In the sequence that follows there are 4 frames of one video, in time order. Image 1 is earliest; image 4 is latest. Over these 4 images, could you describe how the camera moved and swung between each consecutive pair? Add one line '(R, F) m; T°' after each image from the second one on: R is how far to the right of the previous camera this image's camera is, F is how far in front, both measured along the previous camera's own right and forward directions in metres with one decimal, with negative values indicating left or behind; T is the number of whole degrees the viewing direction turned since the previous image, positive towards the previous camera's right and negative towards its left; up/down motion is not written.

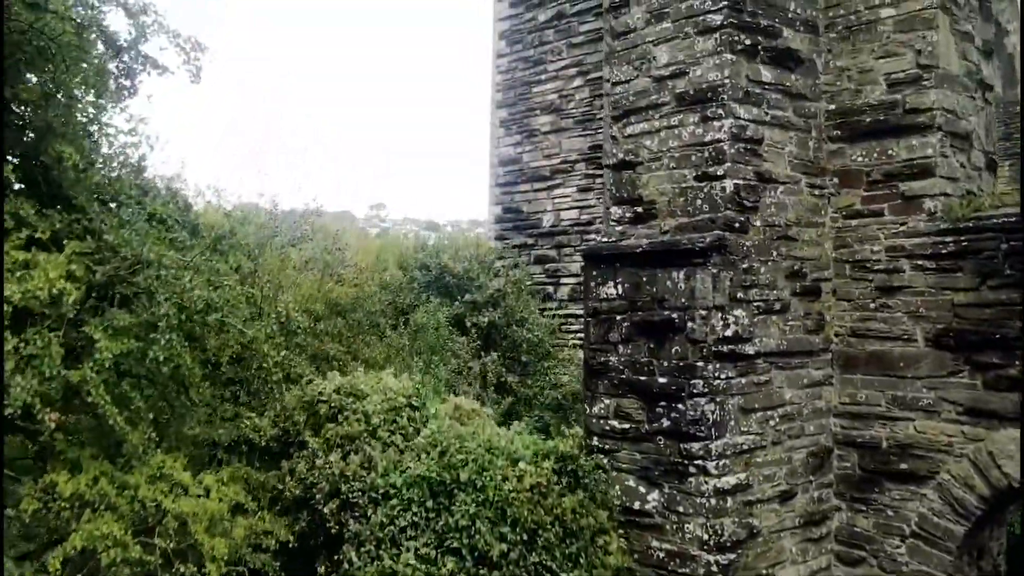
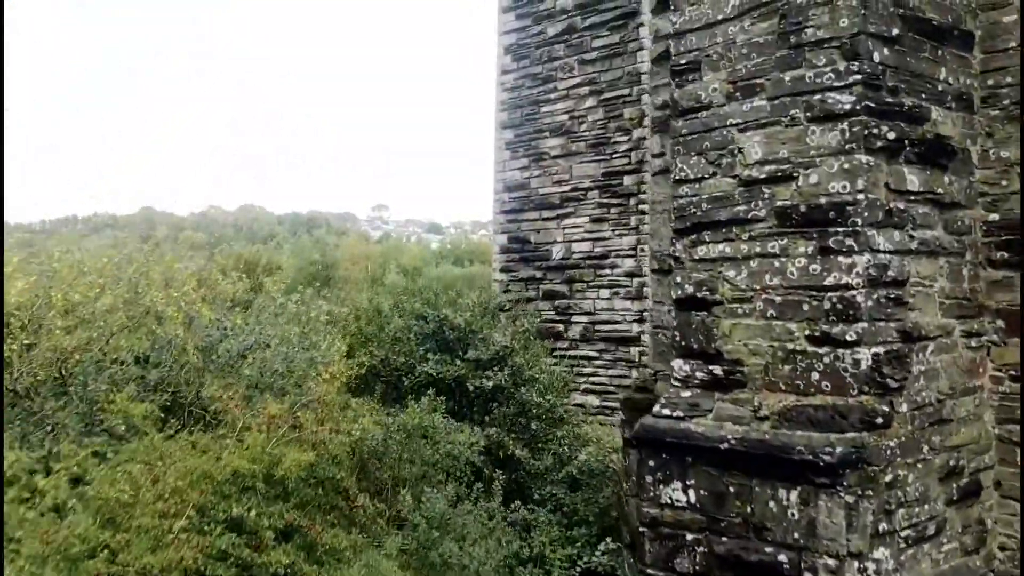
(0.0, +0.9) m; 0°
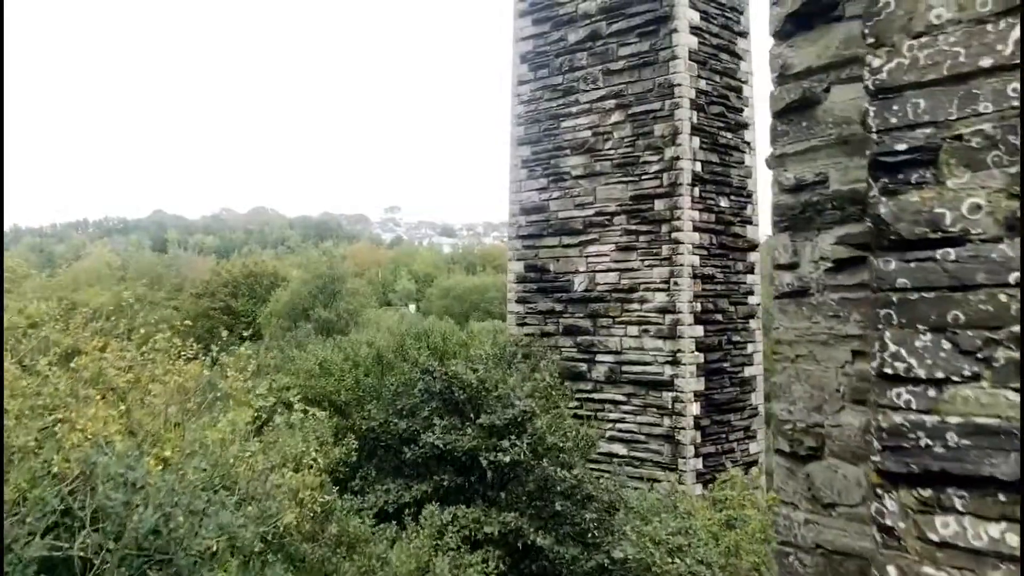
(-0.1, +1.0) m; -1°
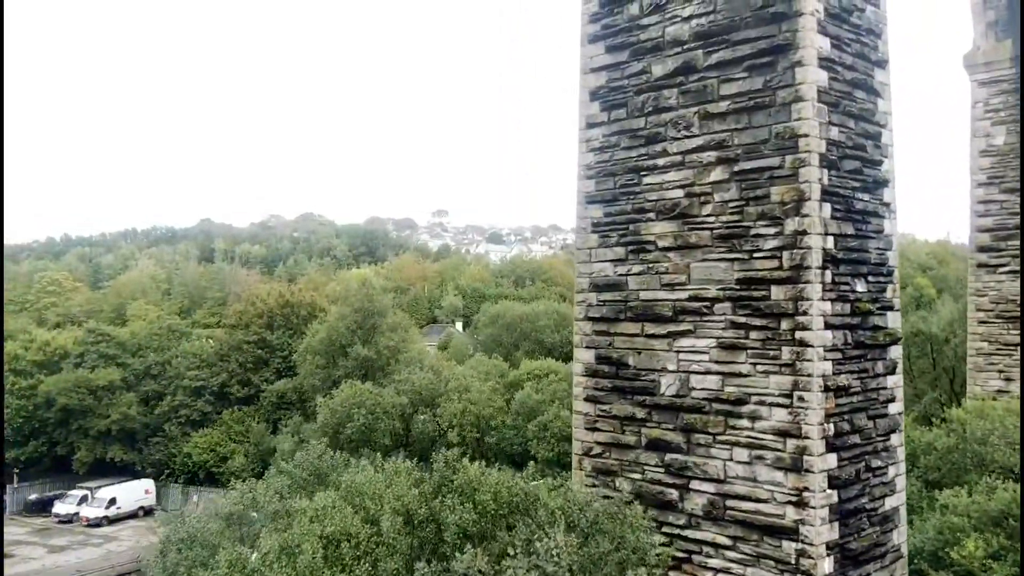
(-0.2, +2.1) m; -3°
